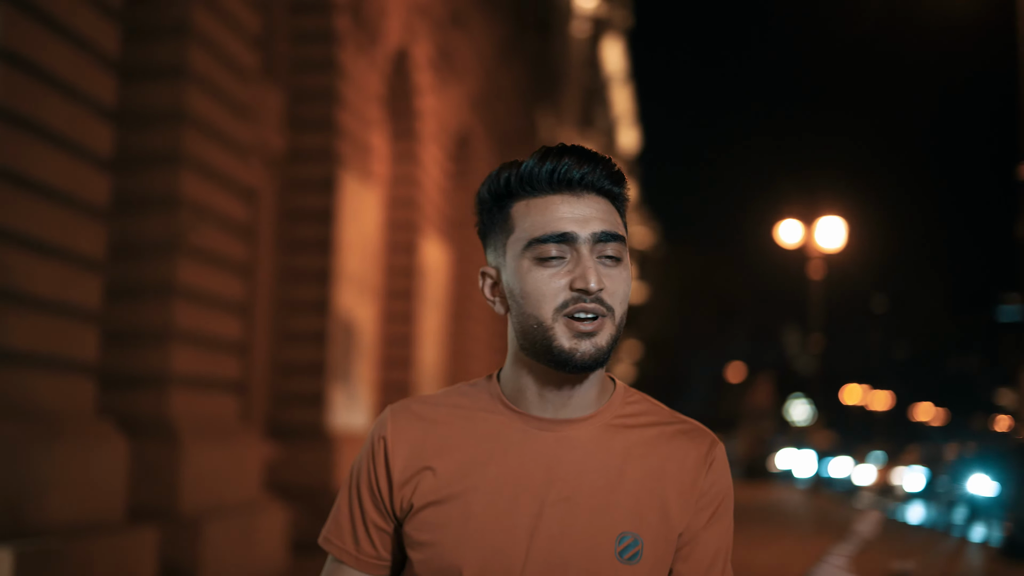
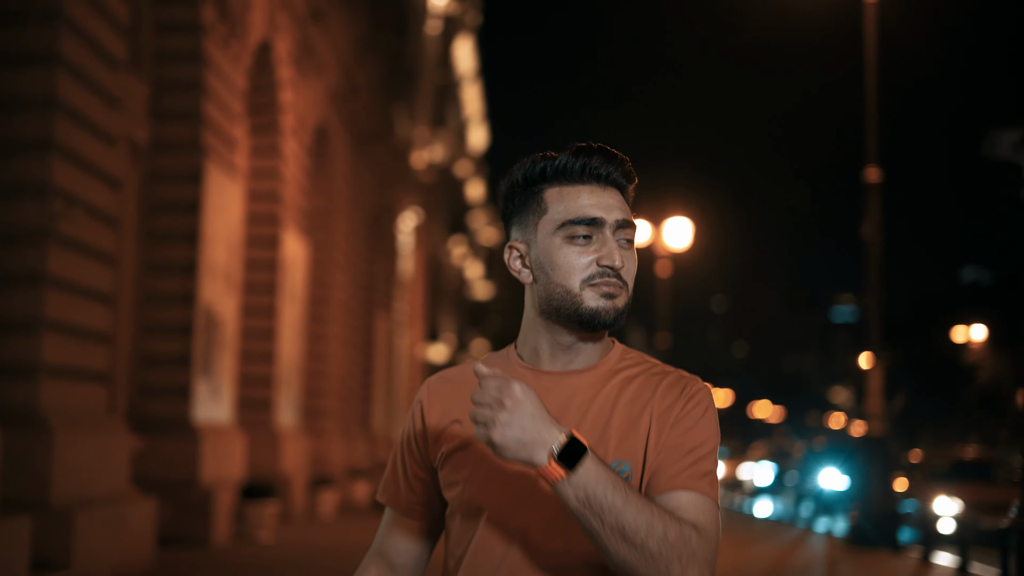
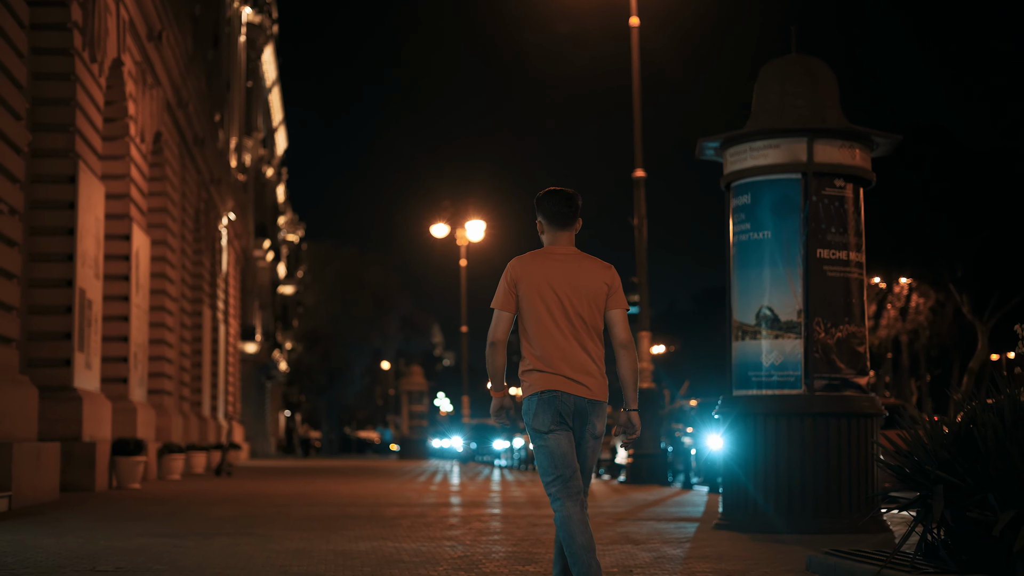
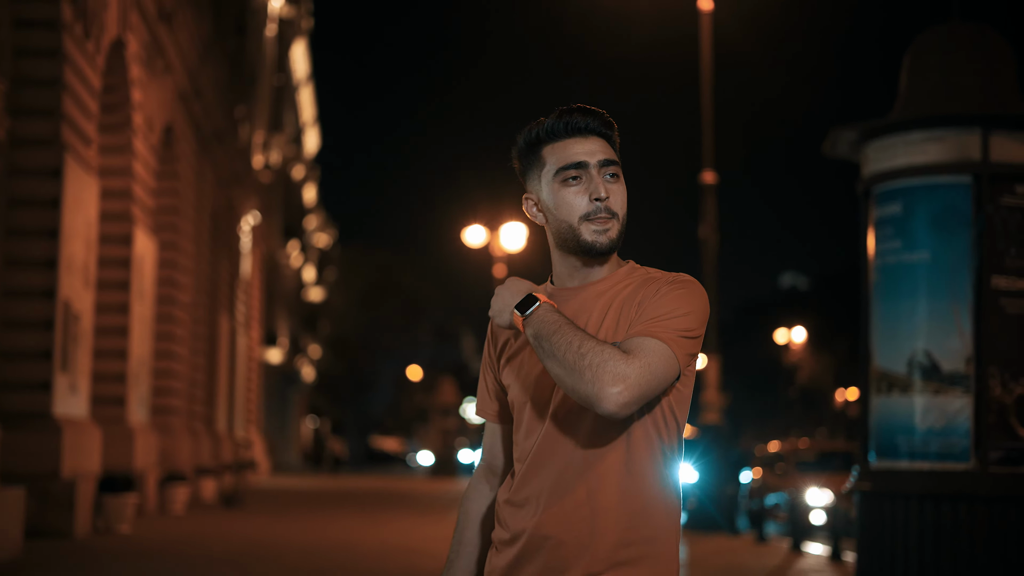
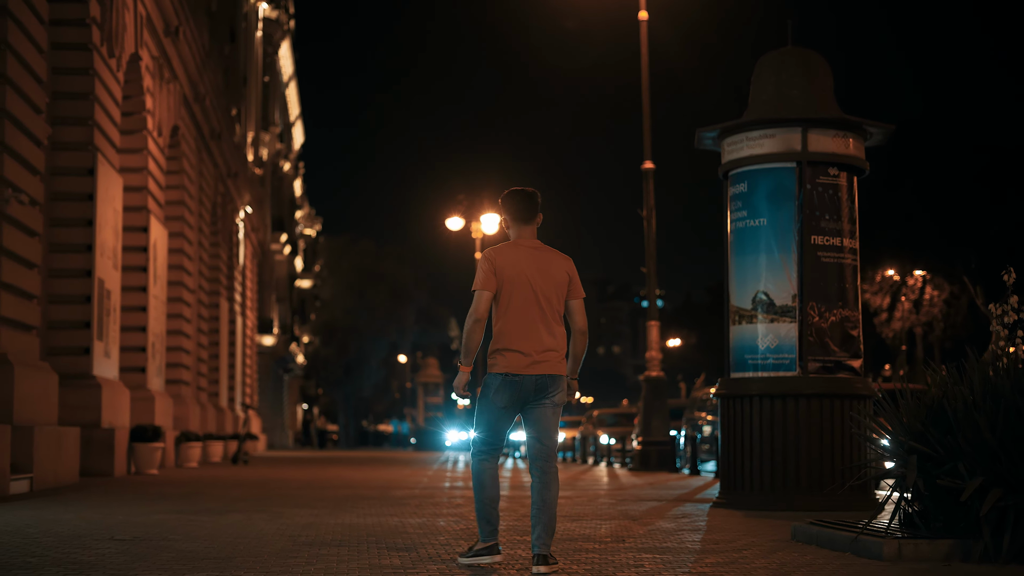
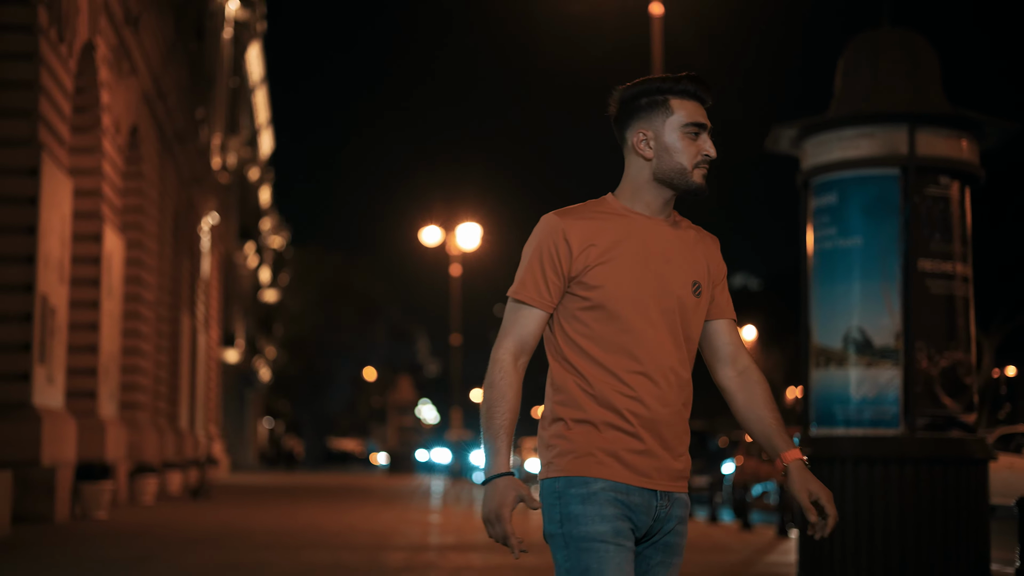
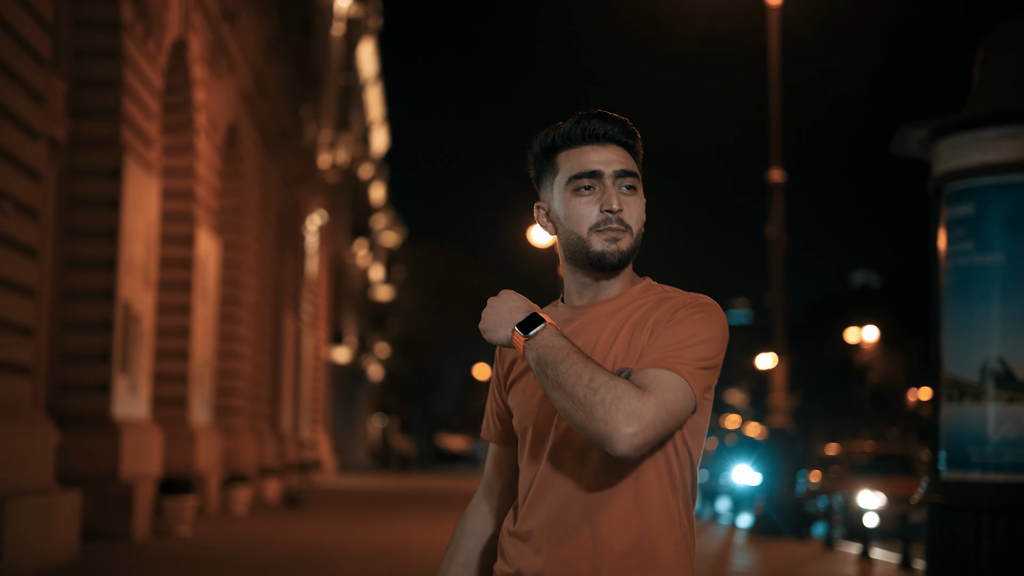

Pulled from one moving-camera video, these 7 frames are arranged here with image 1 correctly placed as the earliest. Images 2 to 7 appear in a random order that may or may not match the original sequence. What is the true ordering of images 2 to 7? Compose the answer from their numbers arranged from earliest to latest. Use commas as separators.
2, 7, 4, 6, 3, 5
